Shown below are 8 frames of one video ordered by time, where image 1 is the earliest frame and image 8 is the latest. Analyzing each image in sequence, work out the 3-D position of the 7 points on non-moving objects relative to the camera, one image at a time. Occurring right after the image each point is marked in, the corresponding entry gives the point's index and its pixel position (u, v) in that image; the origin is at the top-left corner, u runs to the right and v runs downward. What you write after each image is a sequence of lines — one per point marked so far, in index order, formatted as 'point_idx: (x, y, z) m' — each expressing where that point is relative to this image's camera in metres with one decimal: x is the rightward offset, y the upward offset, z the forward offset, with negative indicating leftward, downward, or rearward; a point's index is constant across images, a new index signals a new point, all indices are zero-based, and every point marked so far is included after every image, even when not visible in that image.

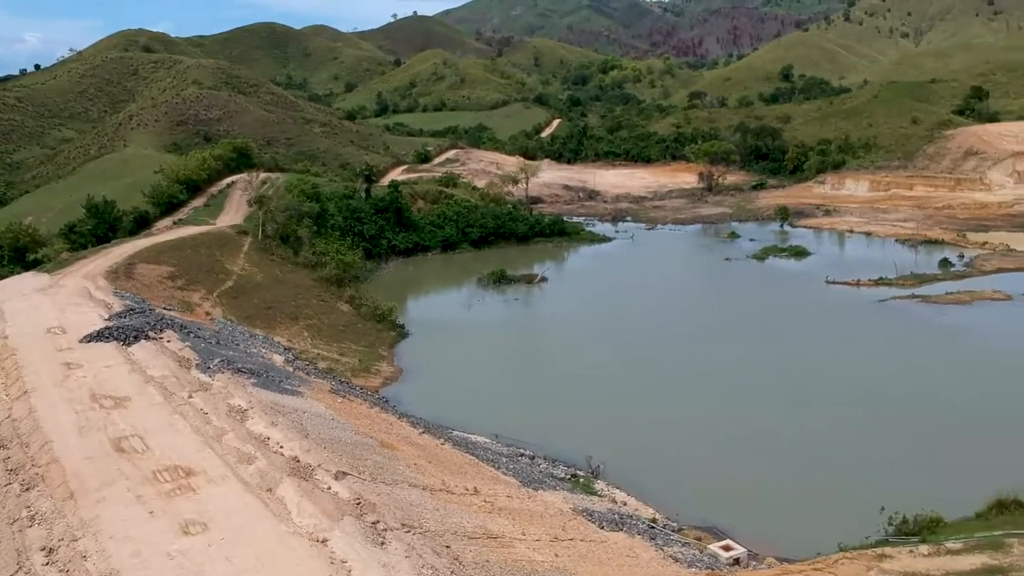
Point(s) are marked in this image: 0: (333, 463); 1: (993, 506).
0: (-2.7, -2.7, +15.5) m
1: (+8.3, -3.7, +17.6) m
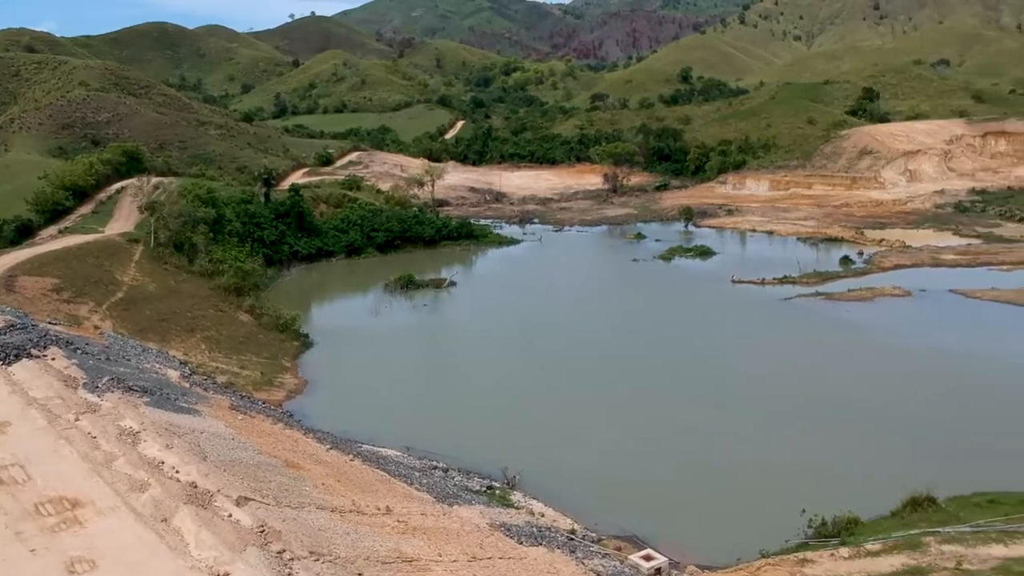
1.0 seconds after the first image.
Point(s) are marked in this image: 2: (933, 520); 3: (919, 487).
0: (-3.9, -2.8, +14.5) m
1: (+6.8, -3.7, +17.6) m
2: (+6.9, -3.8, +16.7) m
3: (+7.9, -3.8, +19.7) m
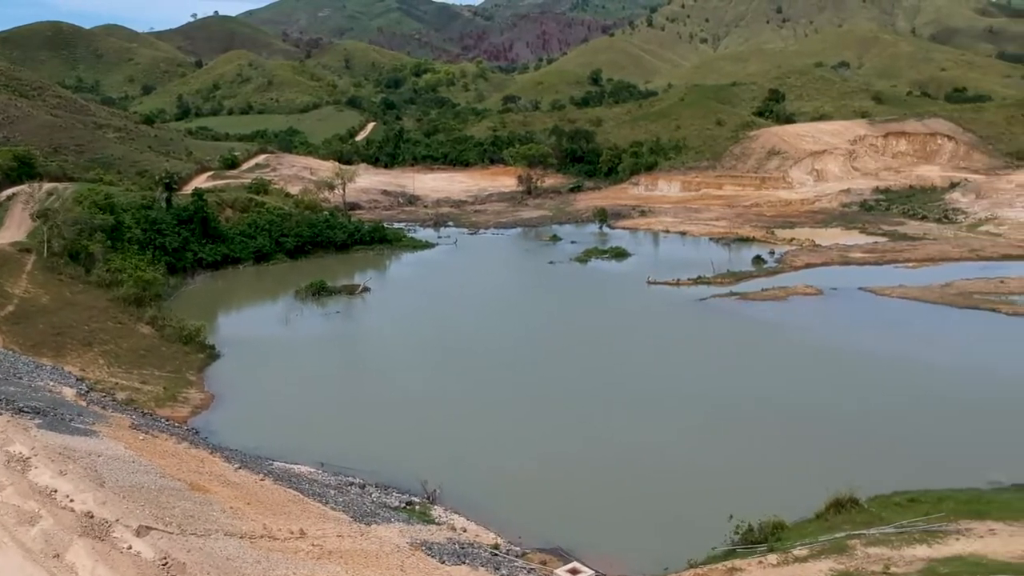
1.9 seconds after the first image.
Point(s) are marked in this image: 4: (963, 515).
0: (-5.0, -3.0, +13.5) m
1: (+5.5, -3.7, +17.5) m
2: (+5.6, -3.8, +16.6) m
3: (+6.4, -3.8, +19.7) m
4: (+7.4, -3.7, +16.8) m
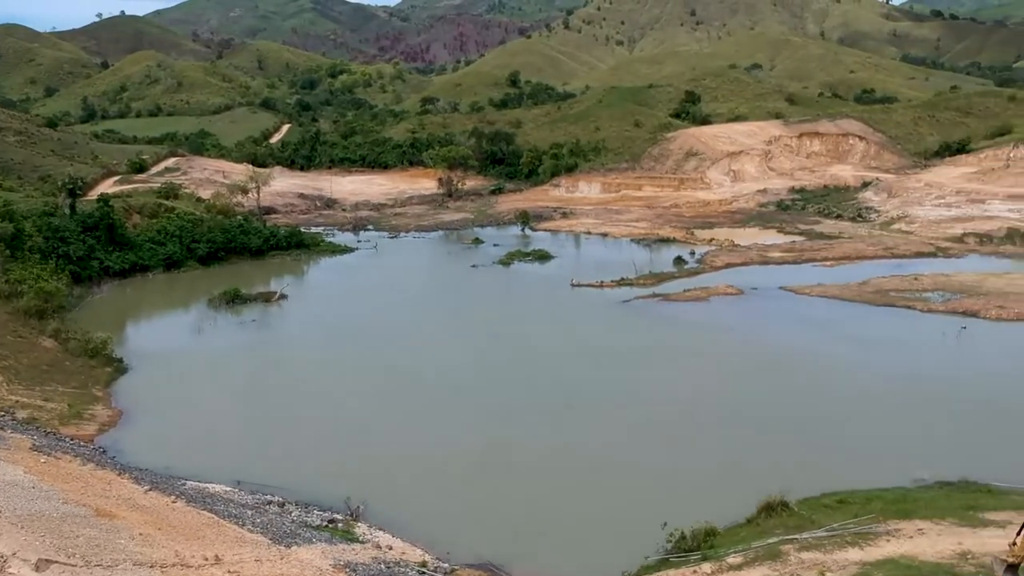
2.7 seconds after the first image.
0: (-5.9, -3.2, +12.6) m
1: (+4.3, -3.7, +17.4) m
2: (+4.5, -3.8, +16.5) m
3: (+5.0, -3.8, +19.6) m
4: (+6.2, -3.7, +16.7) m
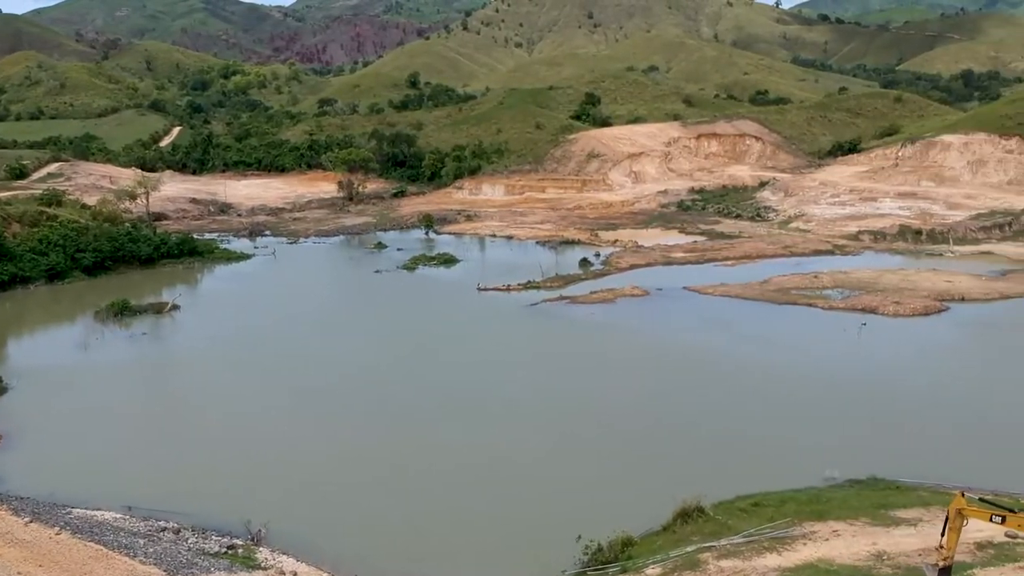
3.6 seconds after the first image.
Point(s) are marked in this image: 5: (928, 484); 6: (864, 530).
0: (-6.9, -3.4, +11.3) m
1: (+2.8, -3.8, +17.1) m
2: (+3.1, -3.9, +16.2) m
3: (+3.3, -3.9, +19.4) m
4: (+4.8, -3.7, +16.7) m
5: (+7.8, -3.7, +19.2) m
6: (+5.5, -3.8, +16.0) m
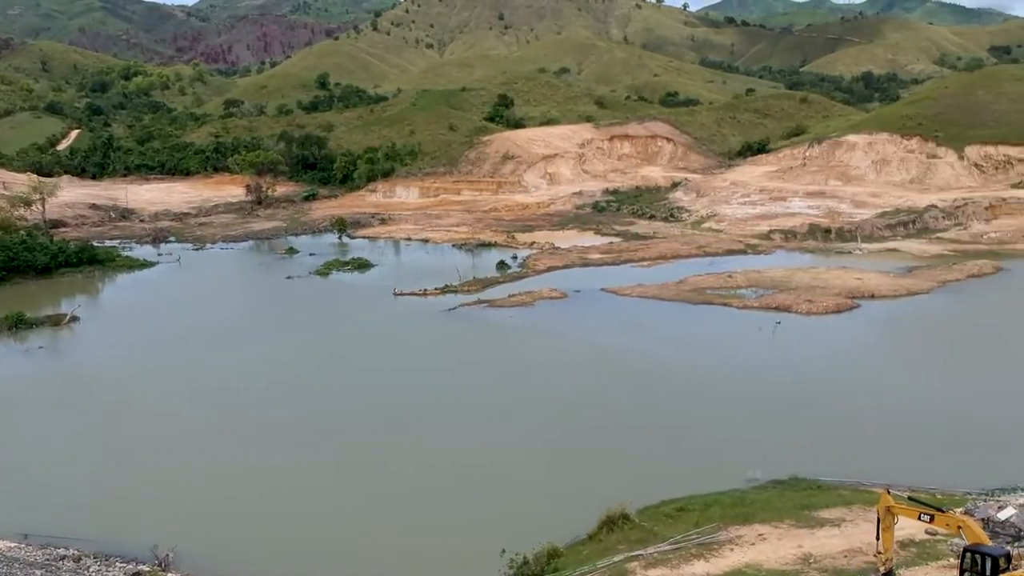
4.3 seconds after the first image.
0: (-7.6, -3.6, +10.3) m
1: (+1.5, -3.8, +16.8) m
2: (+1.9, -3.9, +16.0) m
3: (+1.8, -3.9, +19.1) m
4: (+3.5, -3.8, +16.5) m
5: (+6.4, -3.7, +19.3) m
6: (+4.3, -3.8, +15.9) m
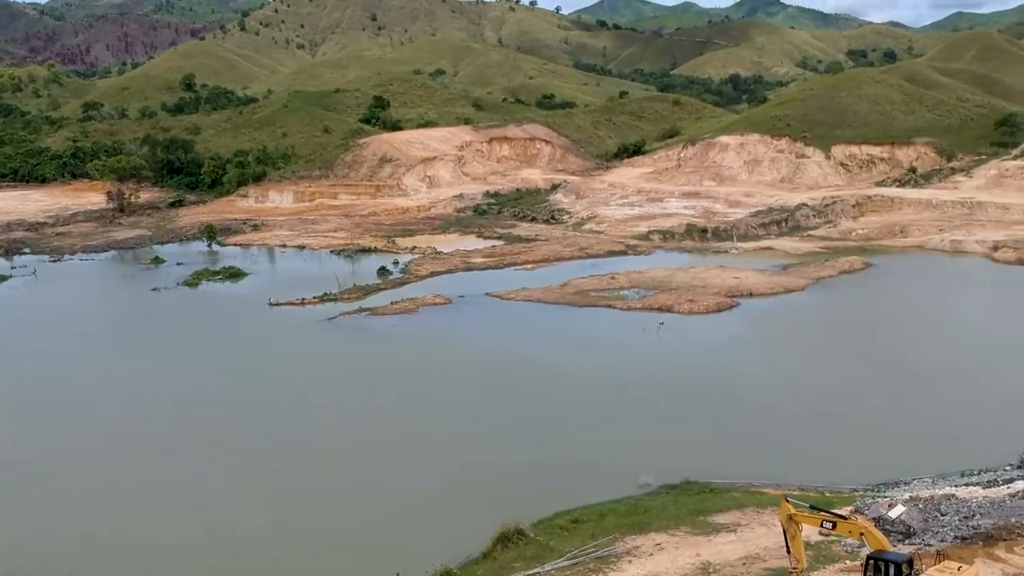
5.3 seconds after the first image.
0: (-8.5, -3.9, +8.6) m
1: (-0.2, -3.9, +16.1) m
2: (+0.2, -4.0, +15.4) m
3: (-0.2, -4.1, +18.5) m
4: (+1.8, -3.8, +16.1) m
5: (+4.3, -3.7, +19.2) m
6: (+2.7, -3.8, +15.6) m
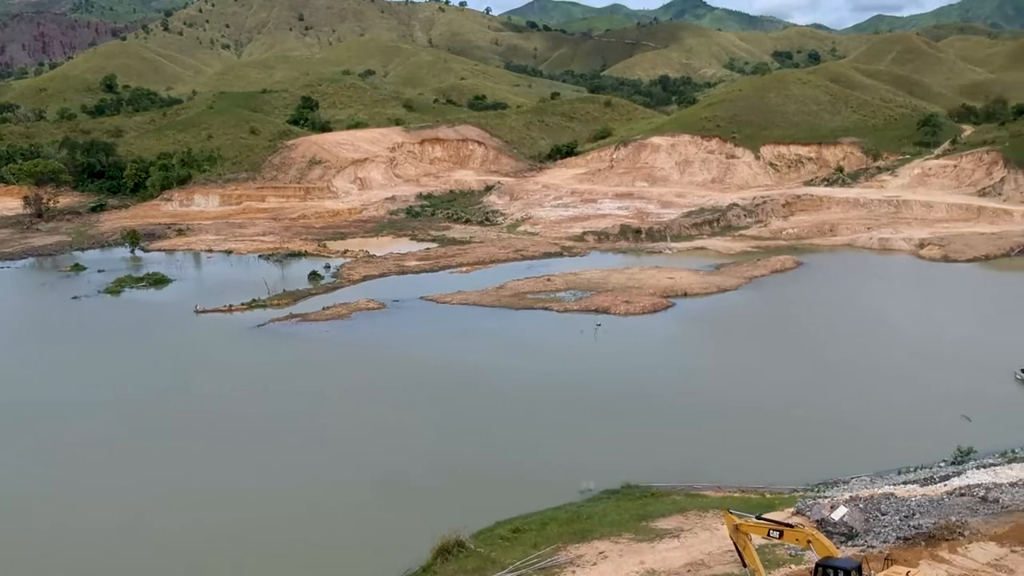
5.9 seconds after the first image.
0: (-8.9, -4.1, +7.6) m
1: (-1.2, -4.0, +15.7) m
2: (-0.7, -4.1, +14.9) m
3: (-1.3, -4.1, +18.0) m
4: (+0.9, -3.9, +15.8) m
5: (+3.1, -3.7, +19.0) m
6: (+1.8, -3.9, +15.3) m
